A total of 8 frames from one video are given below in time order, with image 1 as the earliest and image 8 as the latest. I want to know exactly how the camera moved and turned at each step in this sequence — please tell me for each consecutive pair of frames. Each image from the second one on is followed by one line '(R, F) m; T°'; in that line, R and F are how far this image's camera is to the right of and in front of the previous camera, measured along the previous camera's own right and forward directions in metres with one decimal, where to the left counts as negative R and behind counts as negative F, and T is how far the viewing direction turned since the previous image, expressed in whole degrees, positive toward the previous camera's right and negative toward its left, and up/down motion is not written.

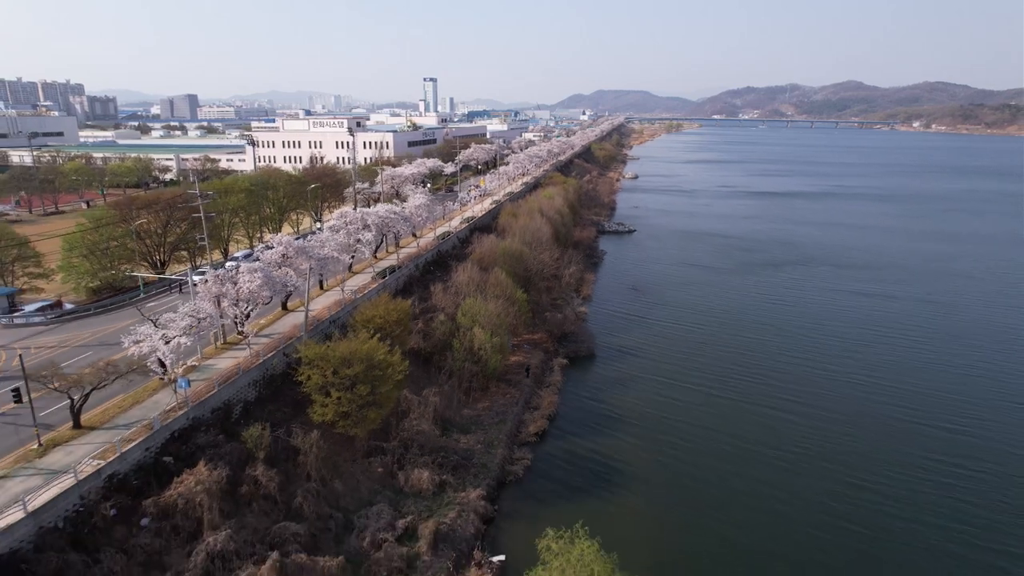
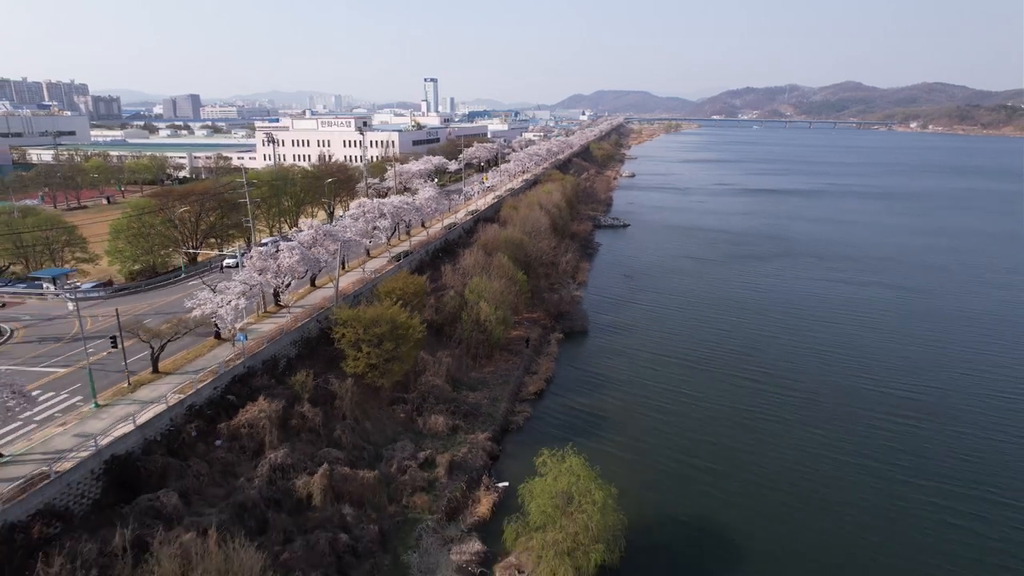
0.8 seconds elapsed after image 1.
(0.0, -1.5) m; 0°
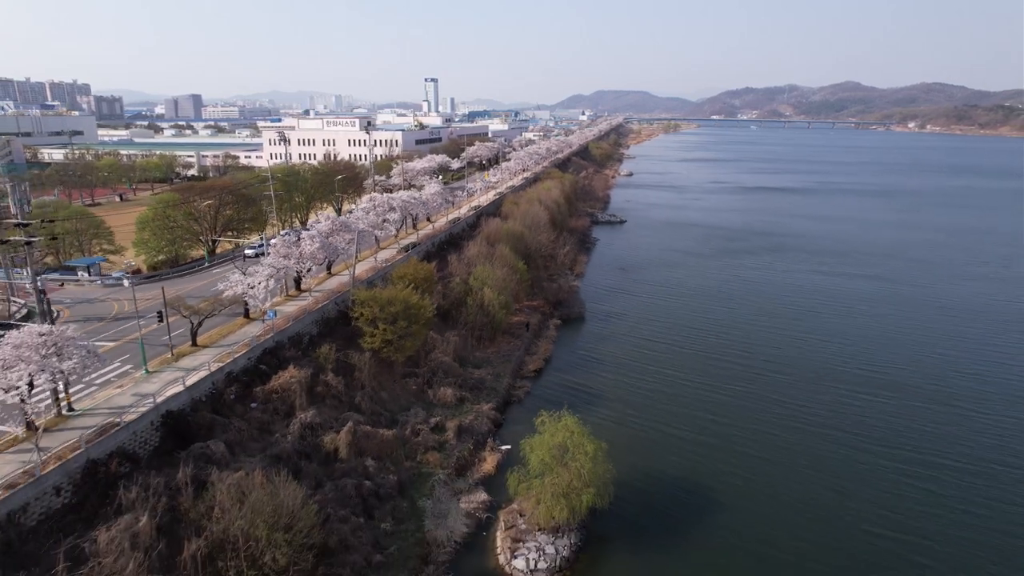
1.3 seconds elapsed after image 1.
(0.0, -1.0) m; 0°
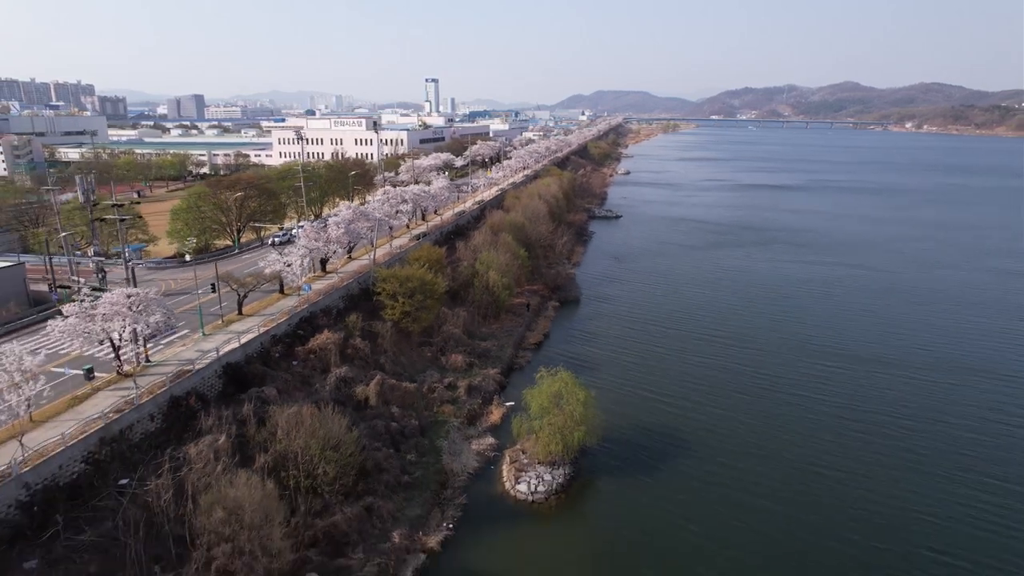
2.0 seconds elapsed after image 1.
(-0.1, -1.5) m; 0°
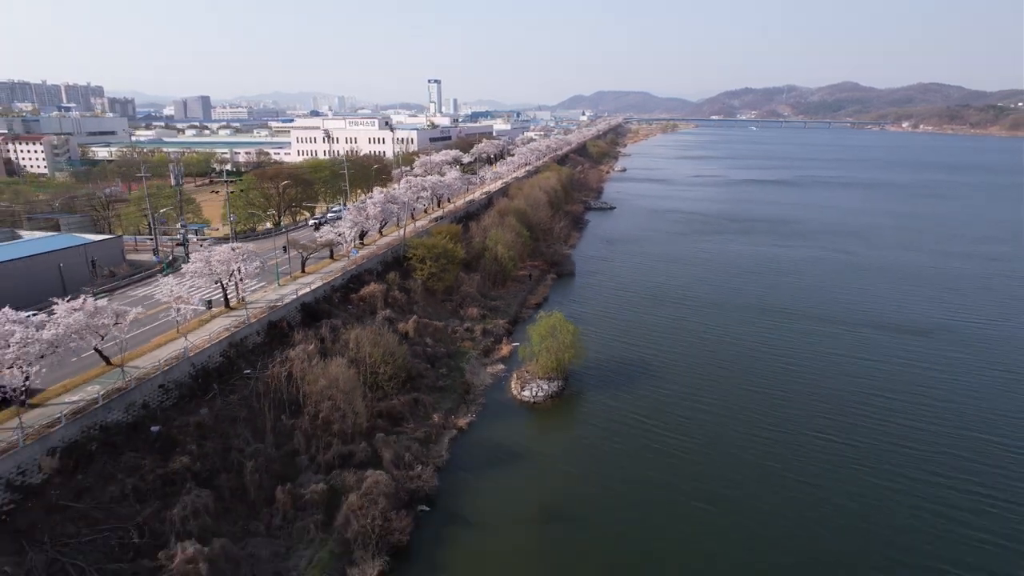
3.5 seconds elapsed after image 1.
(-0.1, -3.0) m; 0°
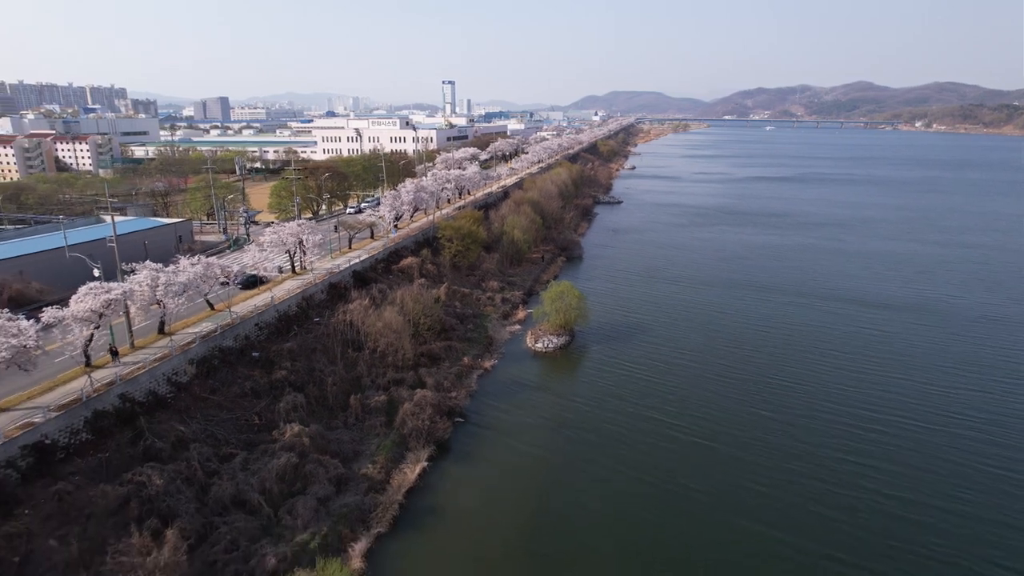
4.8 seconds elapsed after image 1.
(-0.1, -2.5) m; -1°
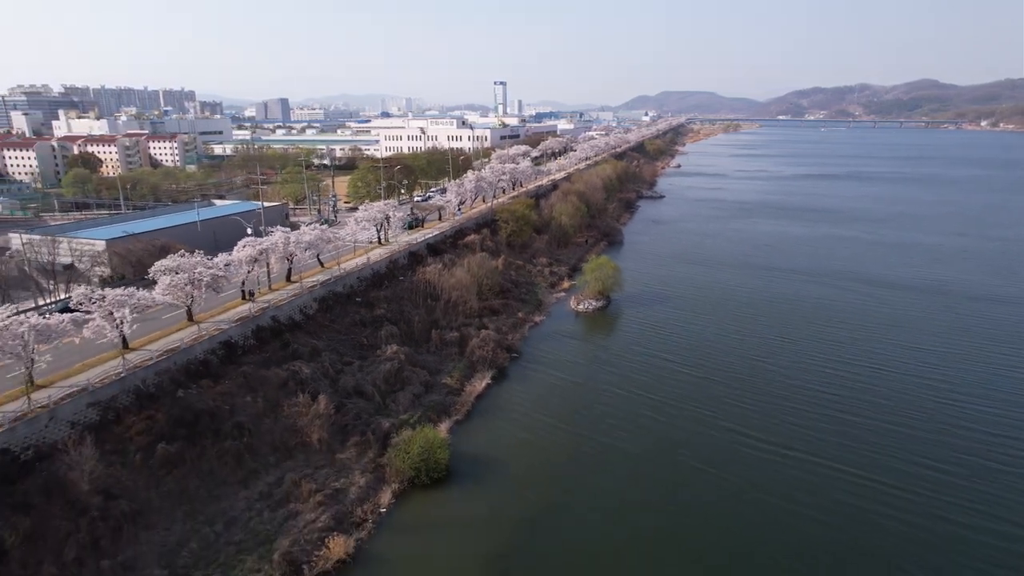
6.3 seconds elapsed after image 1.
(0.0, -2.9) m; -4°
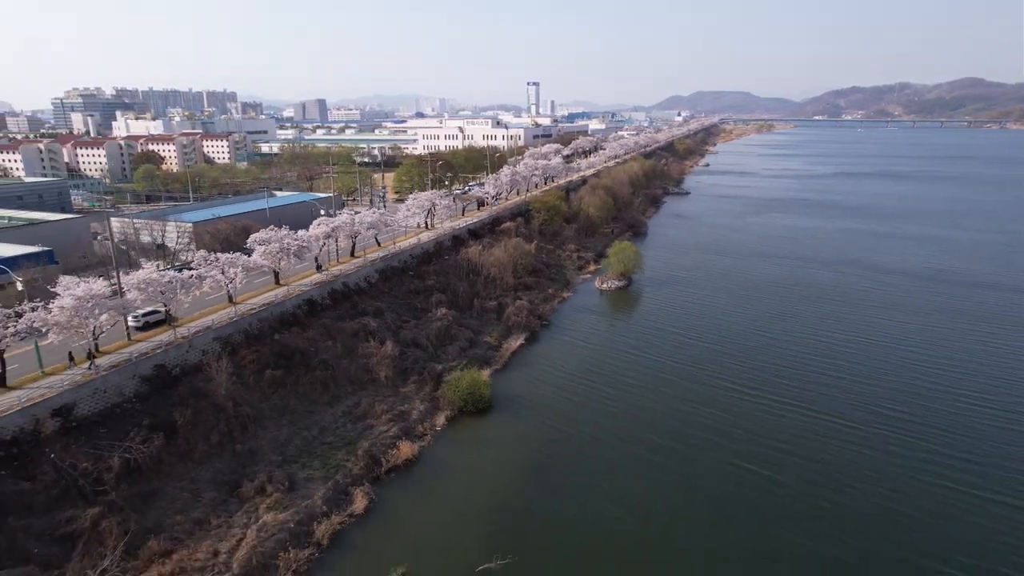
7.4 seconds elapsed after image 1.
(0.0, -2.1) m; -3°
